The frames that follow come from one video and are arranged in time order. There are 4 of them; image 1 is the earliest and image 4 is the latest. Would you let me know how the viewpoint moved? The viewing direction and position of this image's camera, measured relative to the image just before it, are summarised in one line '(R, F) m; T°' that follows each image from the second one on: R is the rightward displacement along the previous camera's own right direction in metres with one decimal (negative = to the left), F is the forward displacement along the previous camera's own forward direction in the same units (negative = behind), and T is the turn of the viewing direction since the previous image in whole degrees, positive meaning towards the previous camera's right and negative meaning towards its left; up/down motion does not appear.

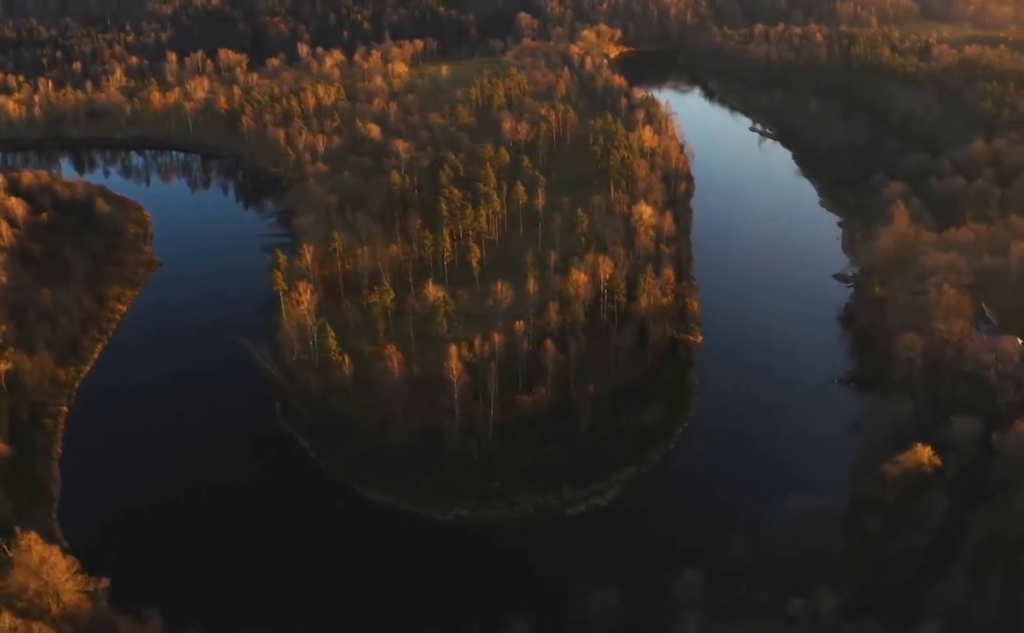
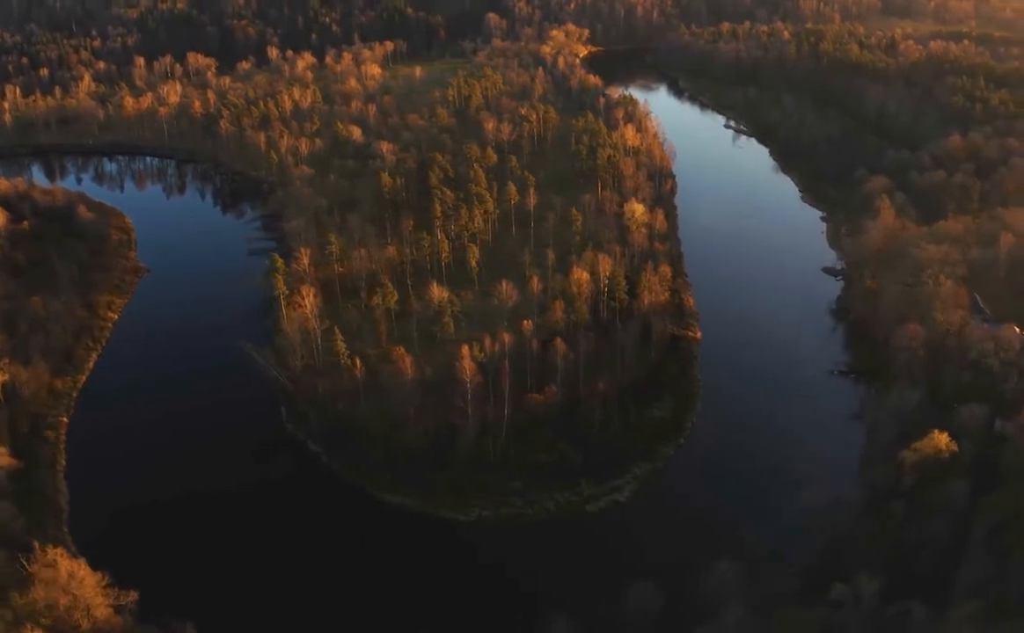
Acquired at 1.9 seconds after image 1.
(-0.9, +0.2) m; +2°
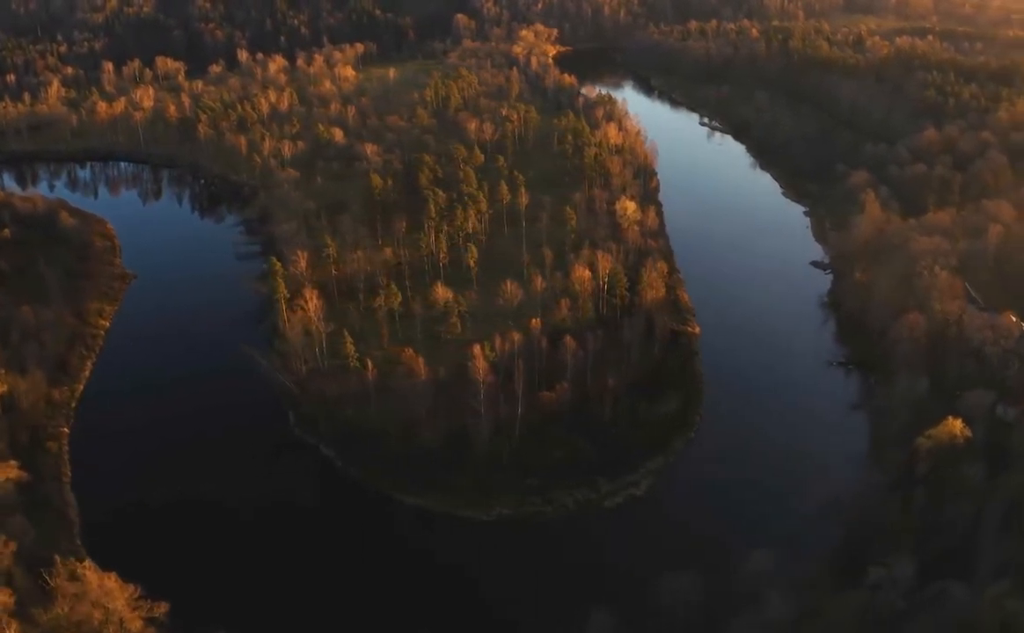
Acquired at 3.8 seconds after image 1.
(-0.9, +0.1) m; +2°
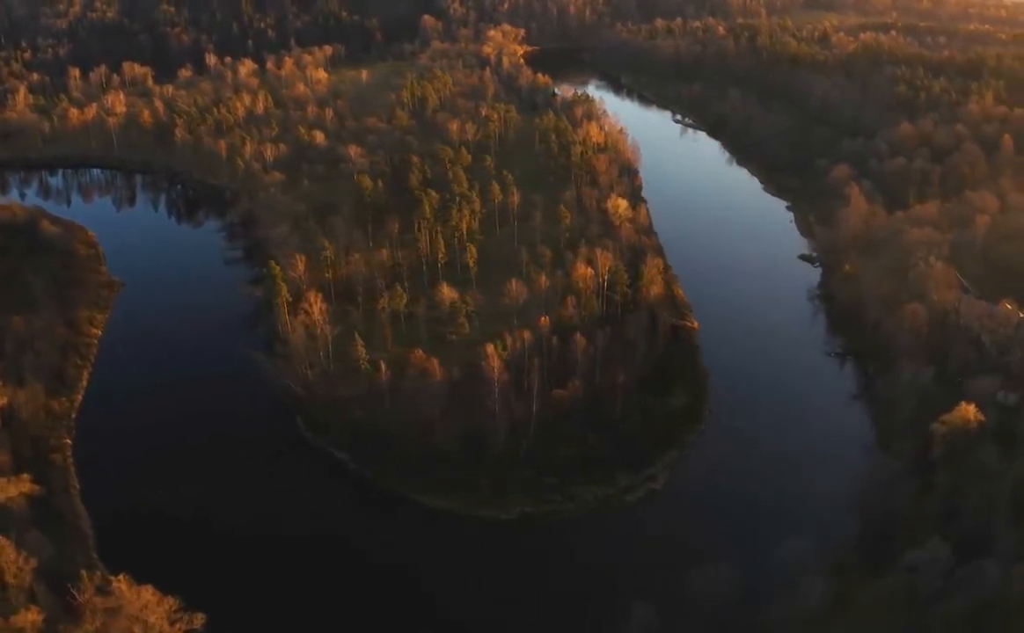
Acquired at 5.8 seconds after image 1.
(-0.9, +0.1) m; +2°
